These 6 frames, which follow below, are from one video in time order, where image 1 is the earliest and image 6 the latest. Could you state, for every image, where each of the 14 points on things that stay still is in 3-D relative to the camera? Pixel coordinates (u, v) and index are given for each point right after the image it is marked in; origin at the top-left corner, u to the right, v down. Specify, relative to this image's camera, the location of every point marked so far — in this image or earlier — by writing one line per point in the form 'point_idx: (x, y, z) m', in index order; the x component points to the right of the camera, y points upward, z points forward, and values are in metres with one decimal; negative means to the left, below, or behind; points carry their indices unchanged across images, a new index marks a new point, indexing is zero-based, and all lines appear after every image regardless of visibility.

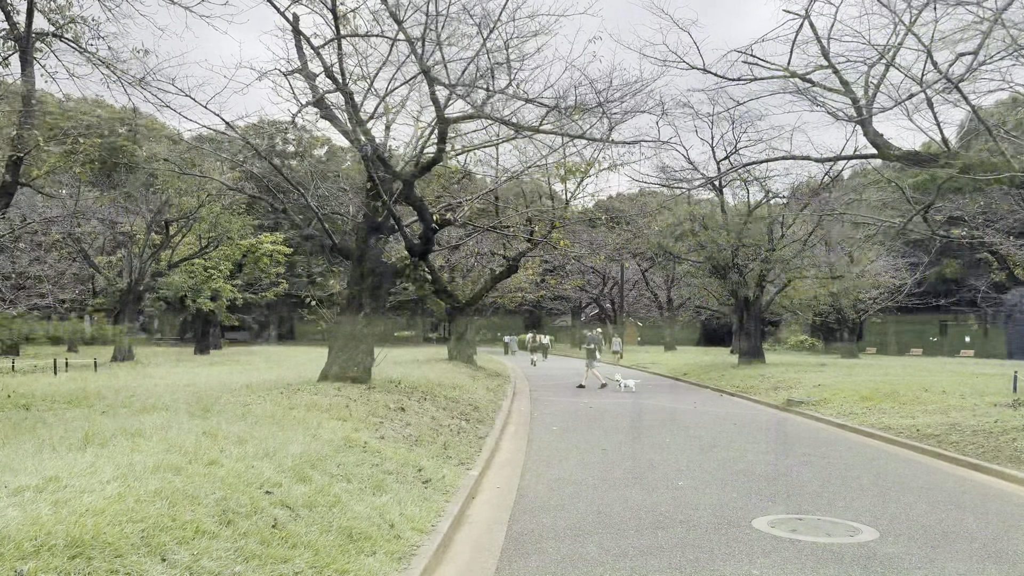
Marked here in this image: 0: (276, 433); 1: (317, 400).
0: (-1.8, -1.1, +6.4) m
1: (-2.0, -1.2, +8.9) m
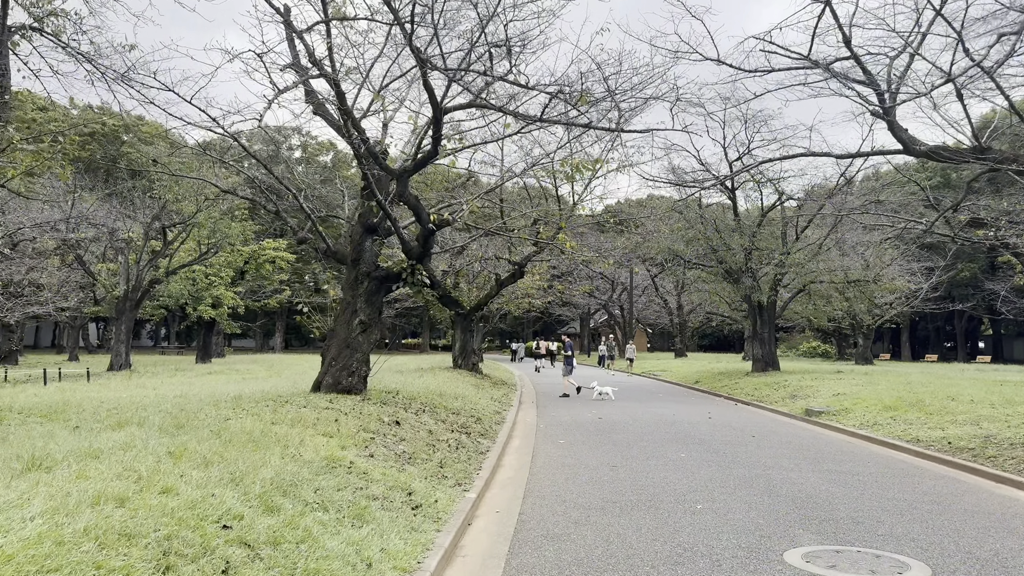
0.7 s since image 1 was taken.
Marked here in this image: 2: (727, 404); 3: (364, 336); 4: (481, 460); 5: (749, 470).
0: (-1.8, -1.1, +5.8) m
1: (-2.0, -1.2, +8.2) m
2: (+4.5, -2.4, +18.0) m
3: (-1.8, -0.6, +10.5) m
4: (-0.3, -1.7, +8.4) m
5: (+2.2, -1.7, +8.1) m
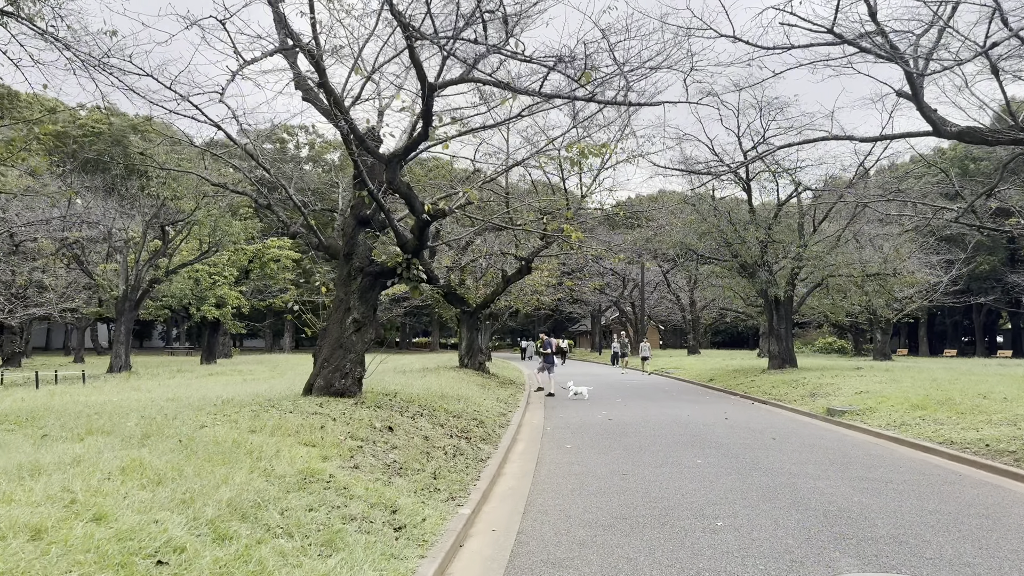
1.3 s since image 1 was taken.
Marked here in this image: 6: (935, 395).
0: (-1.8, -1.1, +5.1) m
1: (-2.0, -1.2, +7.6) m
2: (+4.7, -2.3, +17.2) m
3: (-1.8, -0.5, +9.9) m
4: (-0.3, -1.6, +7.7) m
5: (+2.3, -1.7, +7.4) m
6: (+6.8, -1.7, +13.7) m
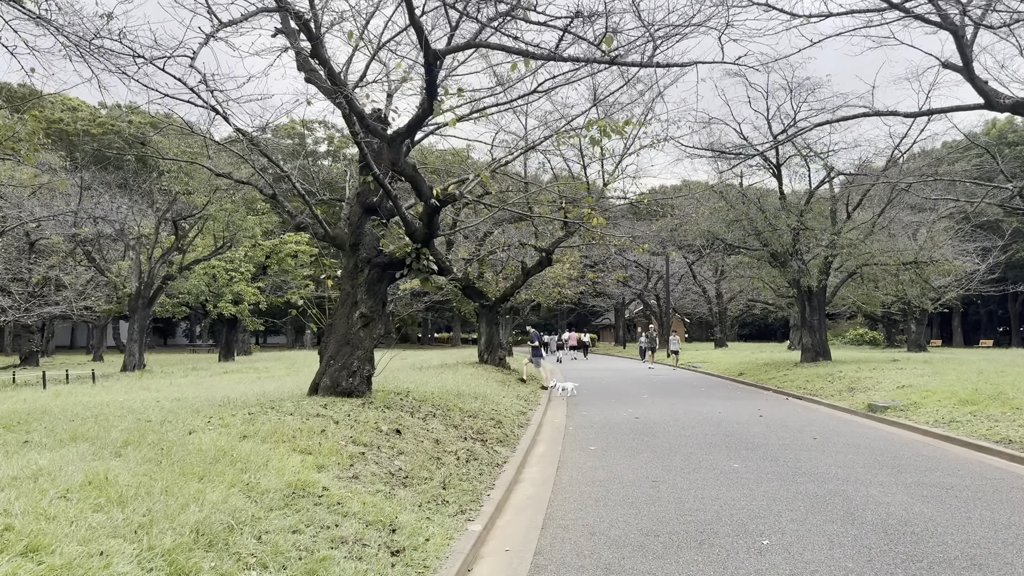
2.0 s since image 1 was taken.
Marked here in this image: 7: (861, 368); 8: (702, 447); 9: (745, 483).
0: (-1.7, -1.0, +4.5) m
1: (-1.9, -1.1, +7.0) m
2: (+5.1, -2.1, +16.5) m
3: (-1.6, -0.5, +9.3) m
4: (-0.1, -1.5, +7.1) m
5: (+2.4, -1.6, +6.6) m
6: (+7.1, -1.5, +12.9) m
7: (+7.9, -1.8, +19.4) m
8: (+2.0, -1.7, +8.9) m
9: (+1.8, -1.6, +6.8) m
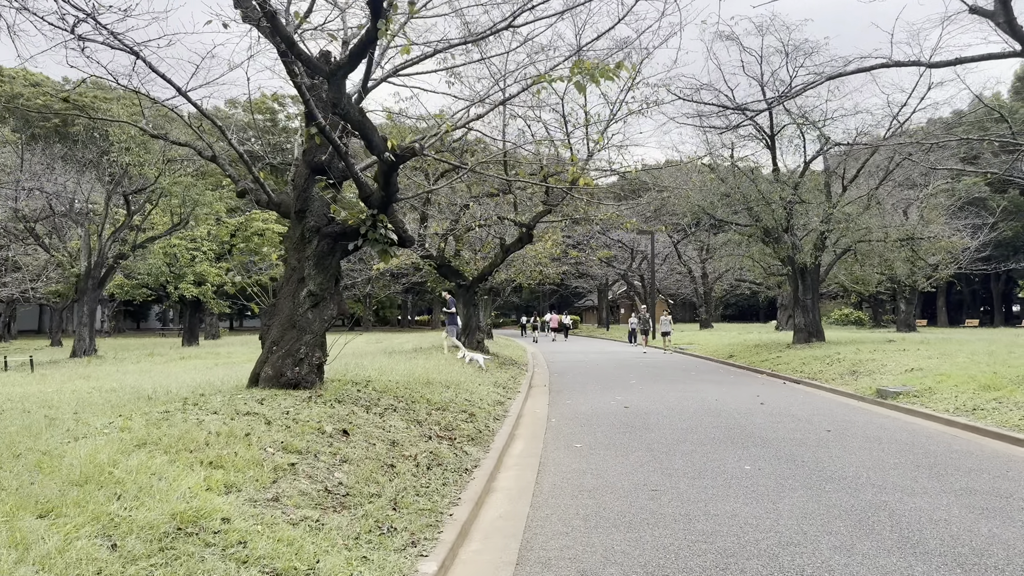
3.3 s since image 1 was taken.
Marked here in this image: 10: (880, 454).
0: (-1.9, -0.9, +3.2) m
1: (-2.1, -0.9, +5.7) m
2: (+4.7, -1.7, +15.3) m
3: (-1.8, -0.2, +8.0) m
4: (-0.3, -1.3, +5.8) m
5: (+2.2, -1.4, +5.4) m
6: (+6.8, -1.2, +11.8) m
7: (+7.4, -1.3, +18.3) m
8: (+1.8, -1.4, +7.7) m
9: (+1.6, -1.4, +5.6) m
10: (+3.1, -1.4, +7.3) m
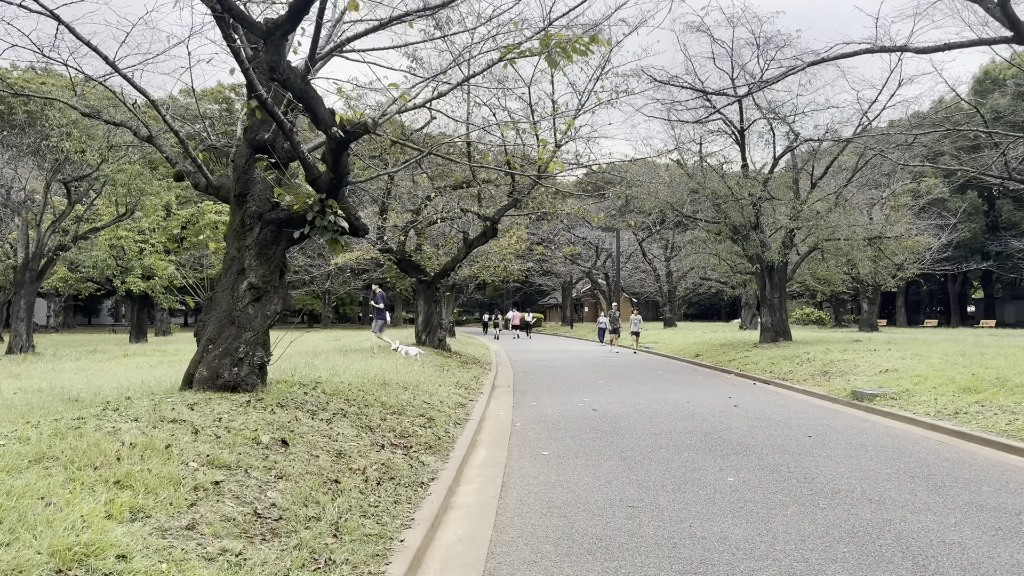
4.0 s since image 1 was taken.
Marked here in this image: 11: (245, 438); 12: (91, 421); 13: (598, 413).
0: (-2.0, -0.8, +2.5) m
1: (-2.3, -0.8, +5.0) m
2: (+4.0, -1.7, +14.9) m
3: (-2.2, -0.2, +7.2) m
4: (-0.6, -1.3, +5.2) m
5: (+2.0, -1.3, +4.9) m
6: (+6.3, -1.1, +11.4) m
7: (+6.7, -1.3, +18.0) m
8: (+1.4, -1.4, +7.2) m
9: (+1.4, -1.3, +5.0) m
10: (+2.8, -1.4, +6.8) m
11: (-1.7, -0.9, +5.4) m
12: (-2.7, -0.8, +5.4) m
13: (+1.0, -1.4, +9.8) m
